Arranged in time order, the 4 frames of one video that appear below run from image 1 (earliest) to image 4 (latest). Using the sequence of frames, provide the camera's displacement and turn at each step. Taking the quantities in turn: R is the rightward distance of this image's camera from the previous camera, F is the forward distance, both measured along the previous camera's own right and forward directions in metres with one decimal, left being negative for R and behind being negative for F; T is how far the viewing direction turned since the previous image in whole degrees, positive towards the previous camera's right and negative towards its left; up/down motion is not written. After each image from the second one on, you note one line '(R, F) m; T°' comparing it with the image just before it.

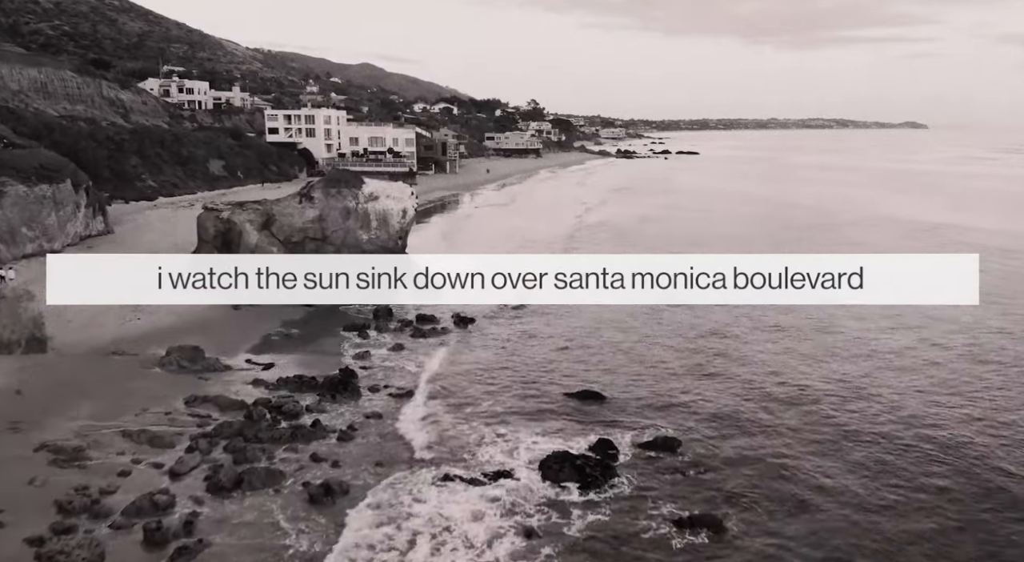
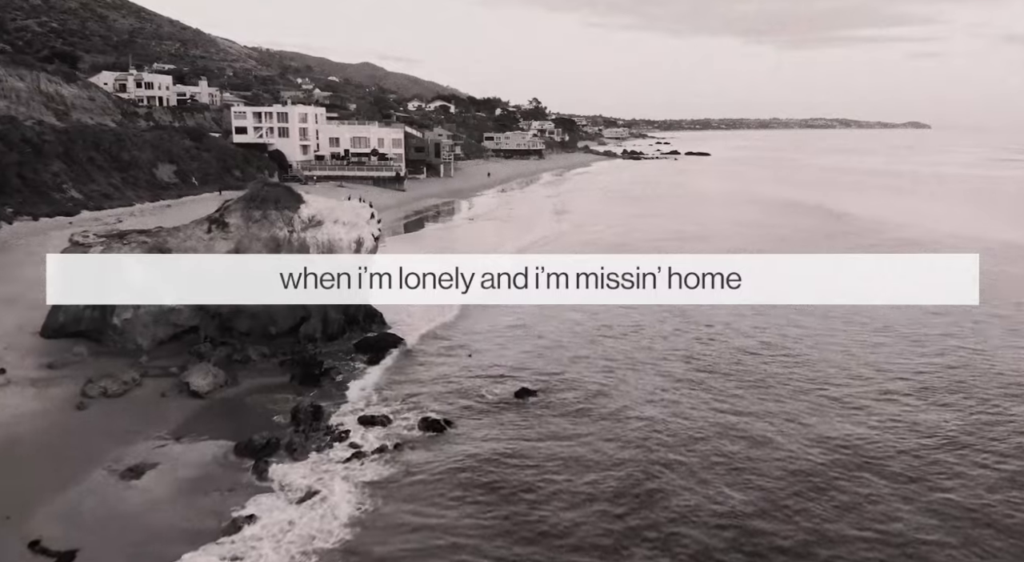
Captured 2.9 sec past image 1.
(+0.1, +10.4) m; 0°
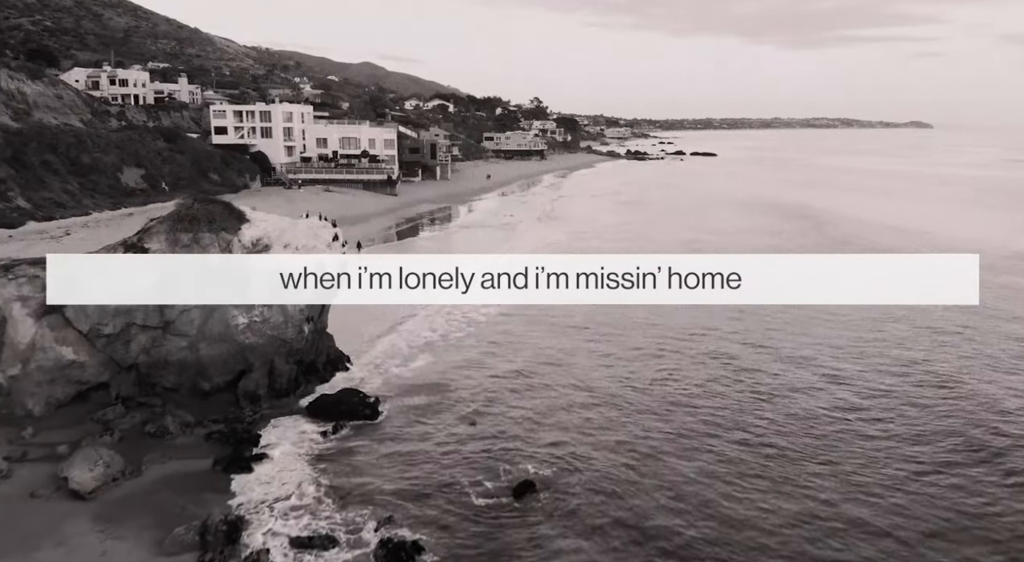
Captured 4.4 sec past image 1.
(0.0, +5.4) m; 0°
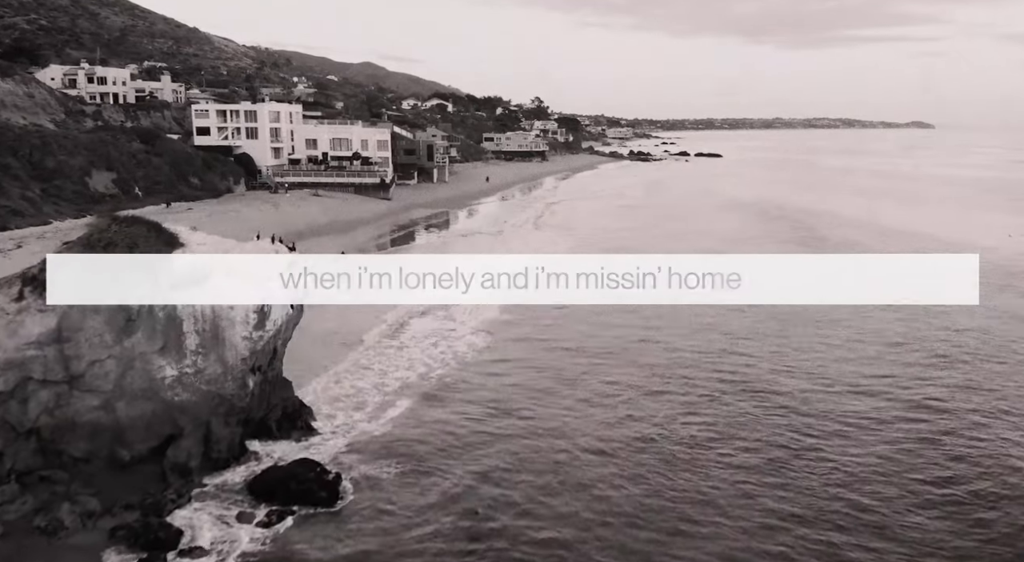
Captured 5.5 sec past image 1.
(0.0, +4.0) m; 0°
